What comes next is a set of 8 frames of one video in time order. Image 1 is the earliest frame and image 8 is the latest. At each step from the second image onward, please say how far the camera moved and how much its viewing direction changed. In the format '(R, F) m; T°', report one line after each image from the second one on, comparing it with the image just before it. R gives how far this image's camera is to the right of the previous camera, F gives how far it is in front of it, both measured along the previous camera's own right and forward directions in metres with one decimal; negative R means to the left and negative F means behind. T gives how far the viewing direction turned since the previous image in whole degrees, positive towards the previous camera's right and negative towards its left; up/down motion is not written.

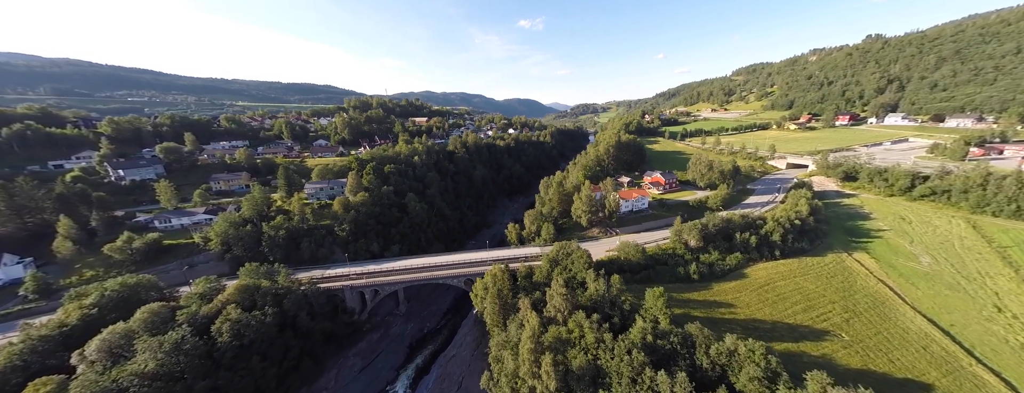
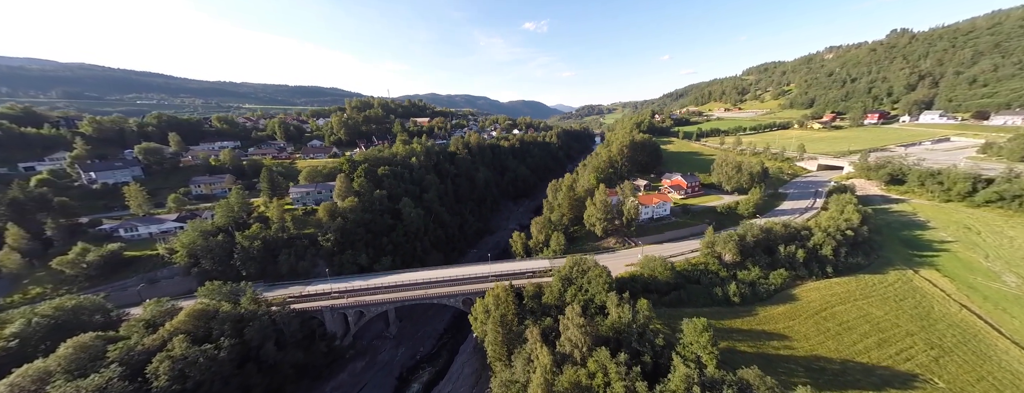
(-0.2, +4.6) m; -1°
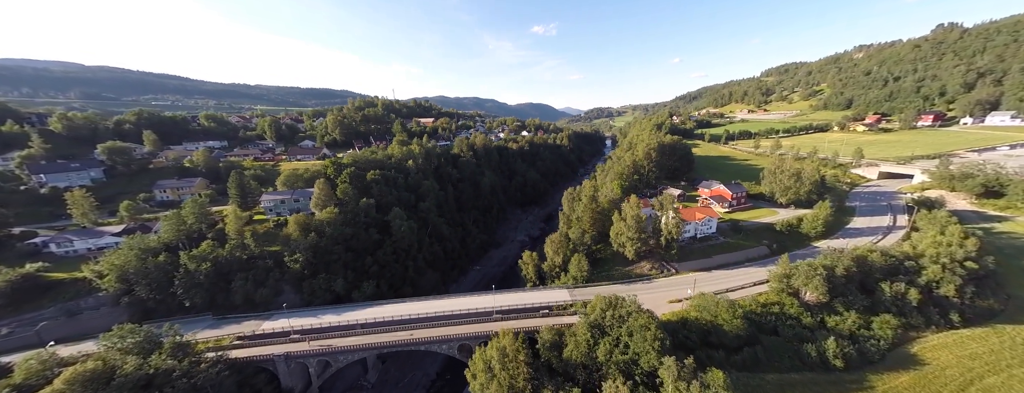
(-0.5, +6.9) m; -1°
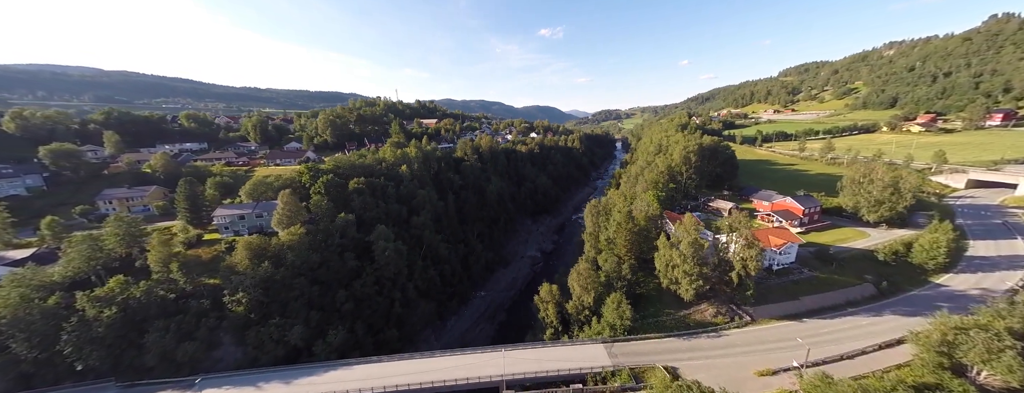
(-0.9, +7.4) m; -1°
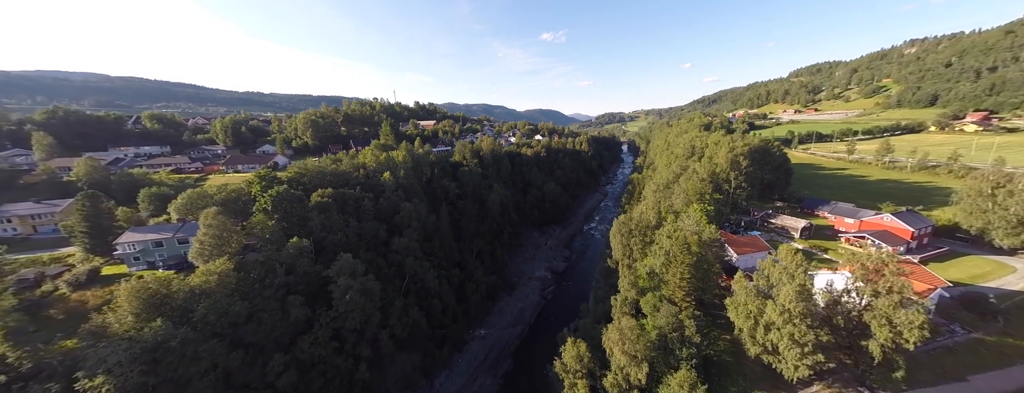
(-0.6, +7.5) m; 0°
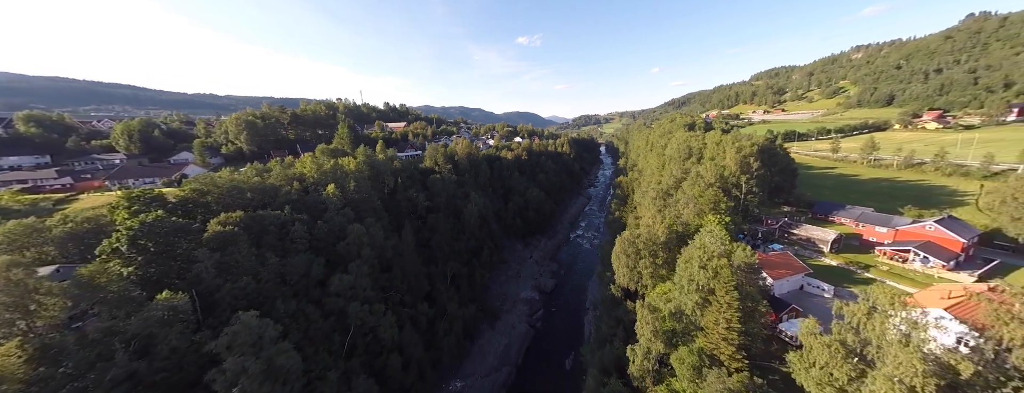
(+0.1, +5.9) m; +4°
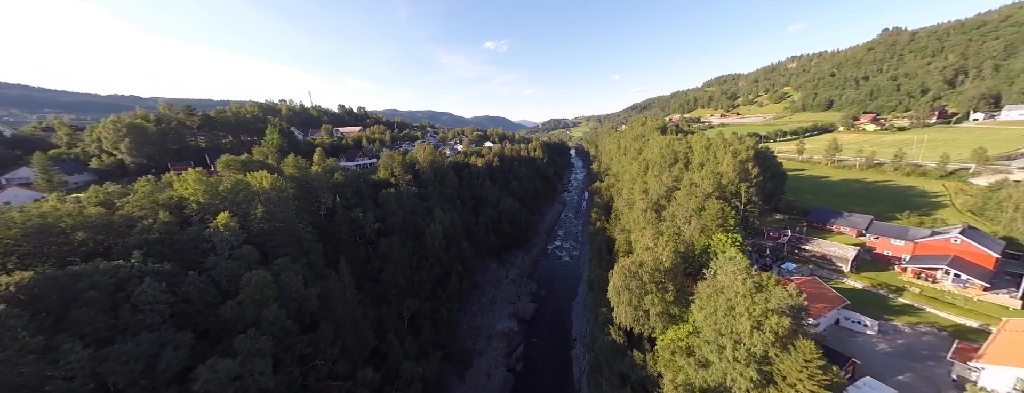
(+0.3, +5.6) m; +6°
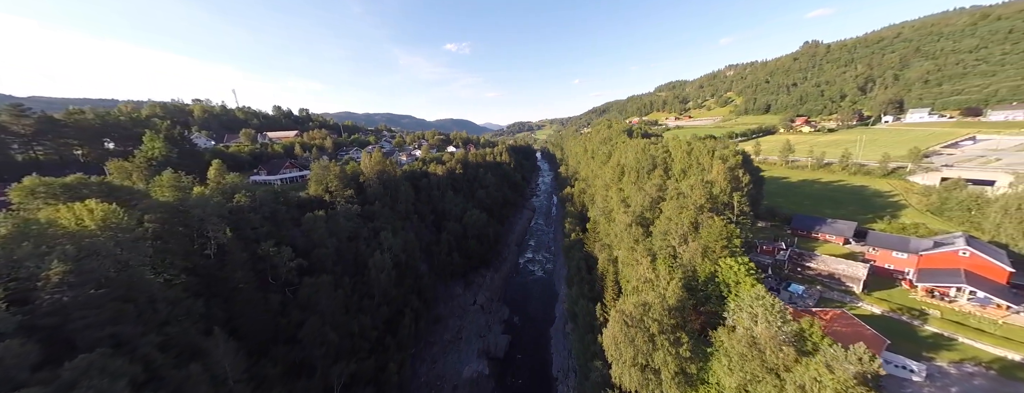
(+0.3, +5.2) m; +7°
